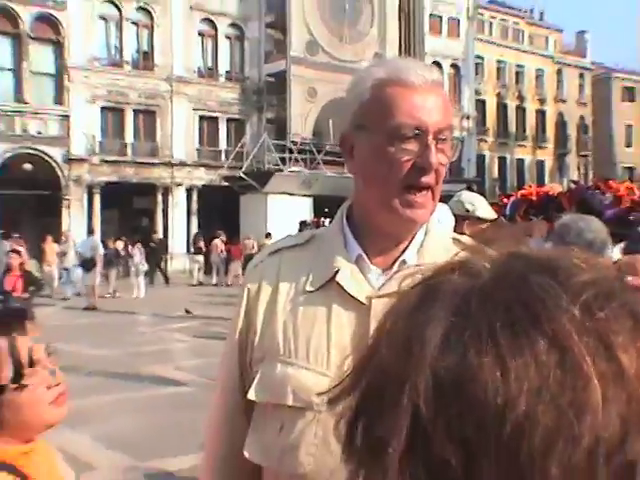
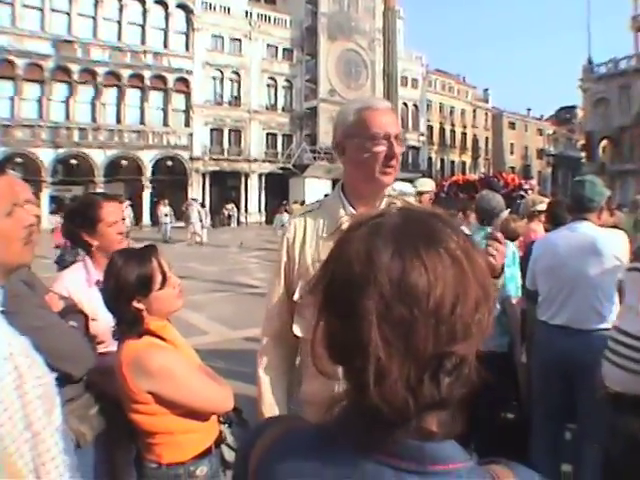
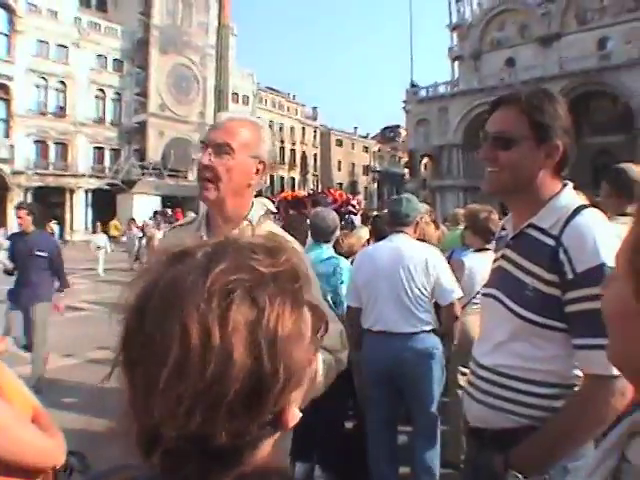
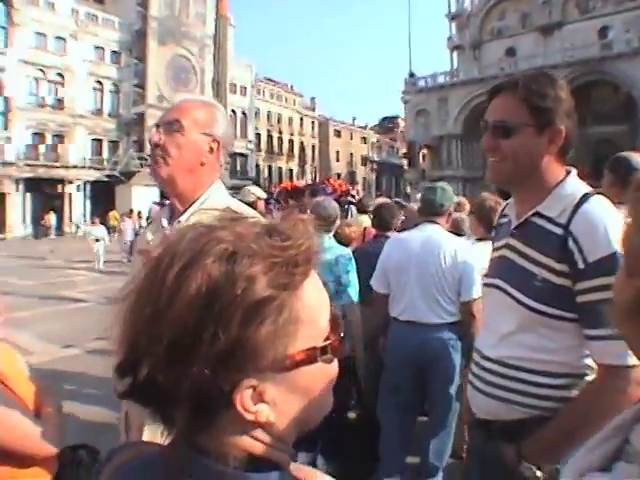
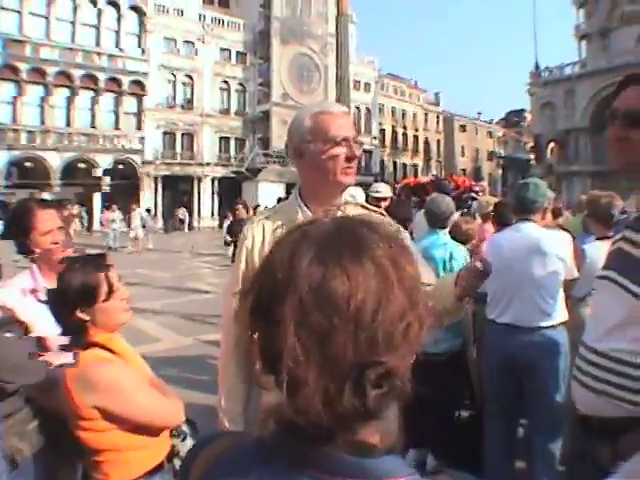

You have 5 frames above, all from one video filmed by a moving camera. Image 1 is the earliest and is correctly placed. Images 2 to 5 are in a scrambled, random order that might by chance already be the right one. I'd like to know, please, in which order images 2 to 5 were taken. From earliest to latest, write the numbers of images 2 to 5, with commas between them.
2, 5, 3, 4
